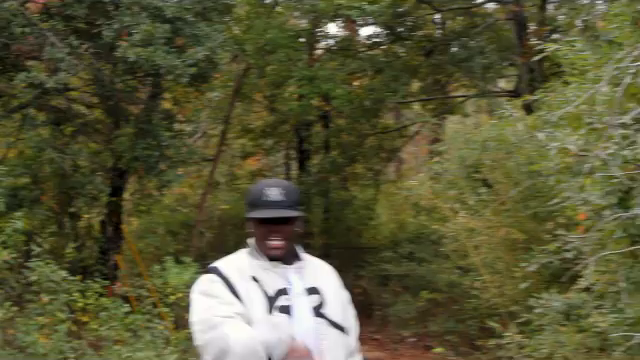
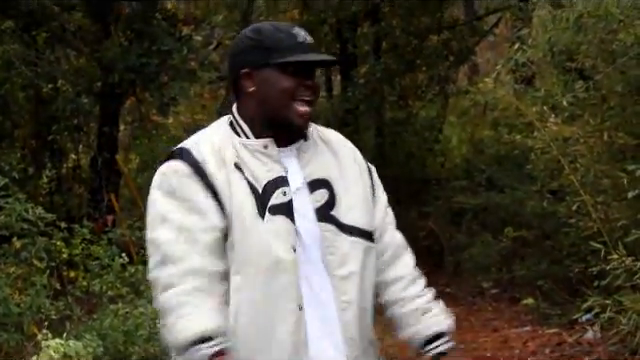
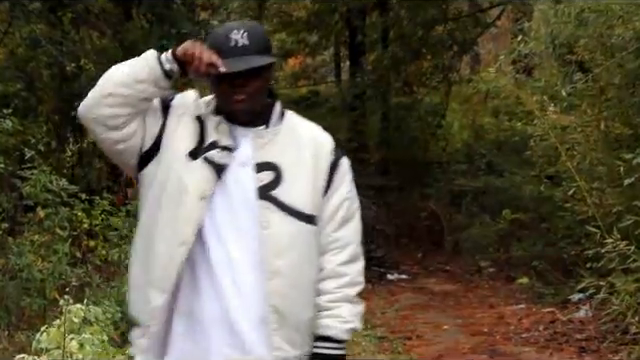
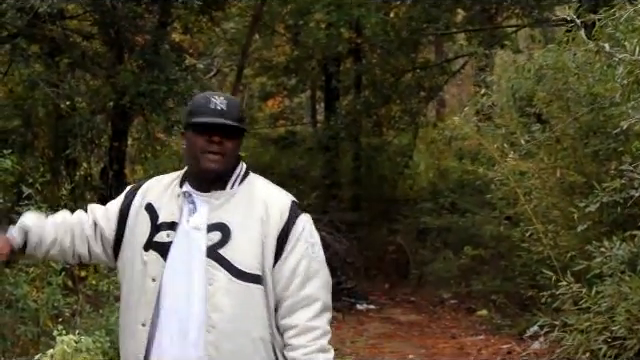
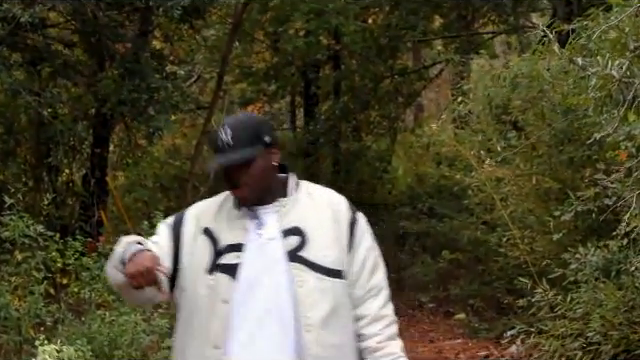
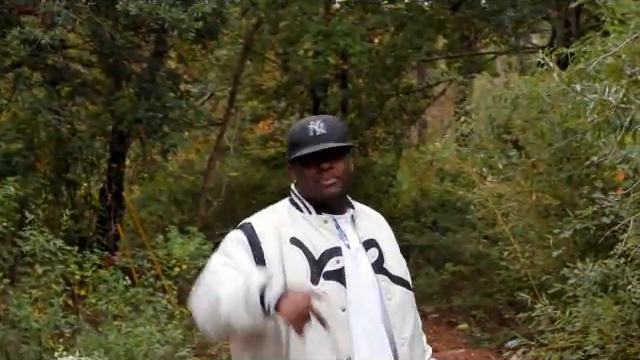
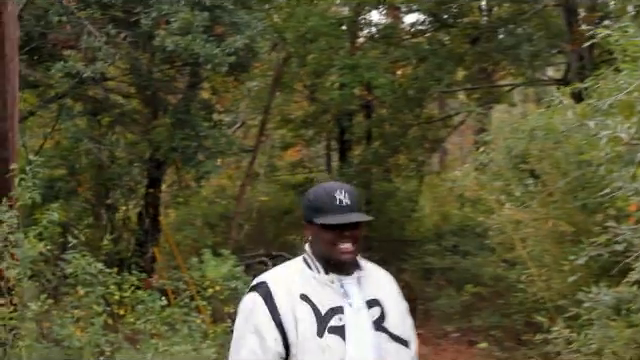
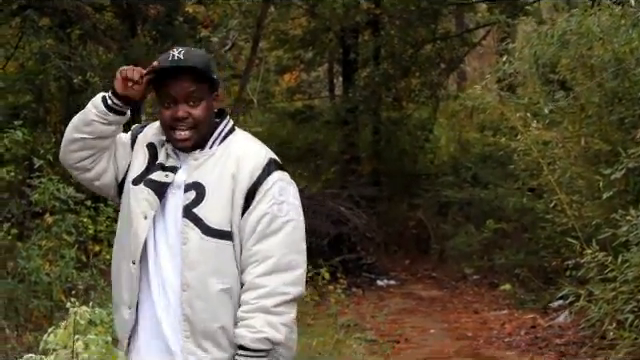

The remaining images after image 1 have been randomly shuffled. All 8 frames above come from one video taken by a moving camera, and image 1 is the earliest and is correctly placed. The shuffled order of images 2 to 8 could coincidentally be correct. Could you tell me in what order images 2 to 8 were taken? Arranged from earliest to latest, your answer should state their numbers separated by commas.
7, 6, 5, 4, 8, 3, 2
